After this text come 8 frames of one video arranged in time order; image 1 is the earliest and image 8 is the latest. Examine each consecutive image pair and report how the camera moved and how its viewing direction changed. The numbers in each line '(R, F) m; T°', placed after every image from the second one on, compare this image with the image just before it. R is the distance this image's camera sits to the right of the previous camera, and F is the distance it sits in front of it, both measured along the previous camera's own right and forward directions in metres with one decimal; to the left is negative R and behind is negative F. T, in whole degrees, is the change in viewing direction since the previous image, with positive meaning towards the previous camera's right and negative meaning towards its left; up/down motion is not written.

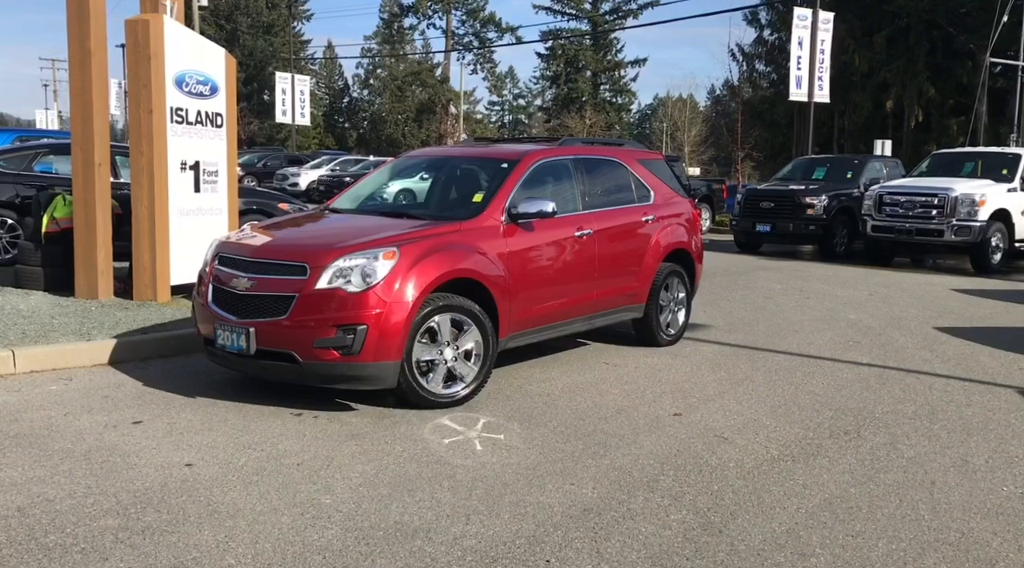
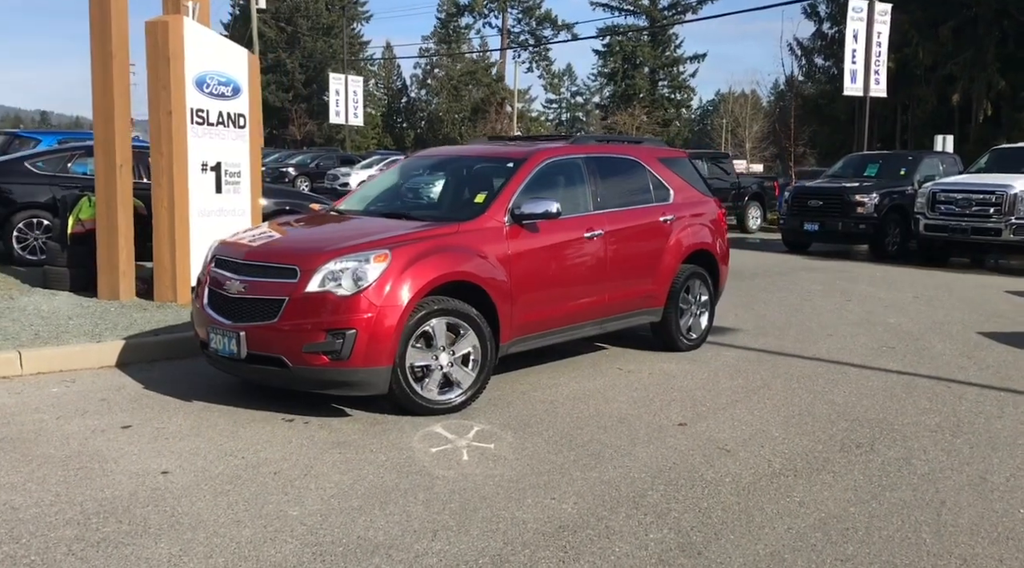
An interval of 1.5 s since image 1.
(+0.3, +0.2) m; -3°
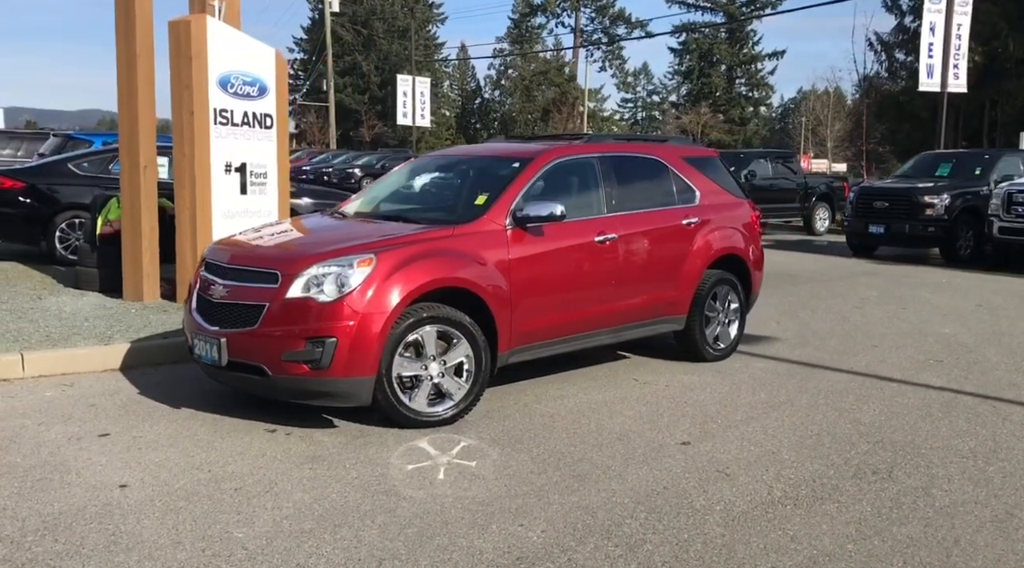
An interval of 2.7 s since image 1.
(+0.4, +0.3) m; -4°
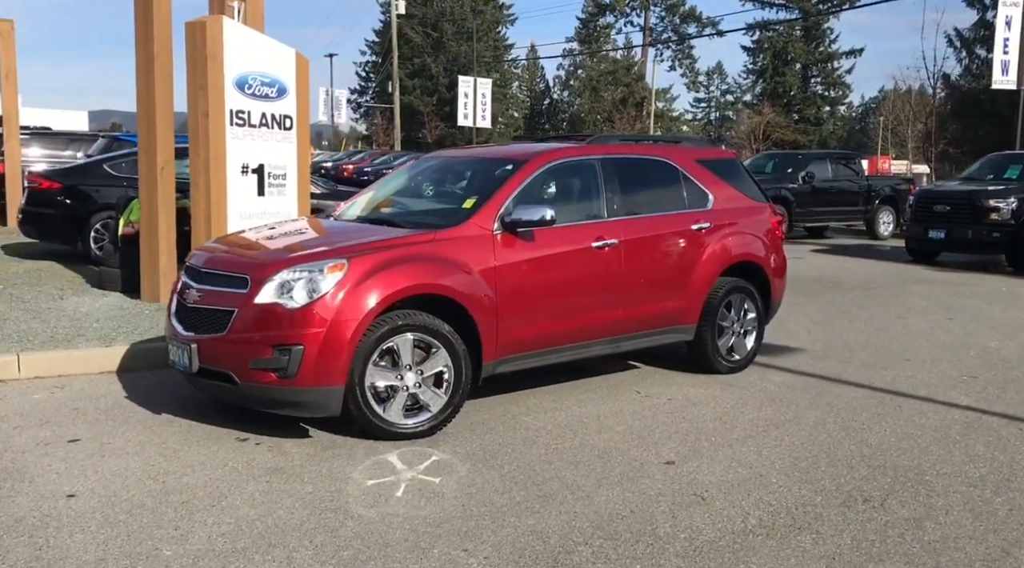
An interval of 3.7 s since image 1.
(+0.4, +0.2) m; -4°
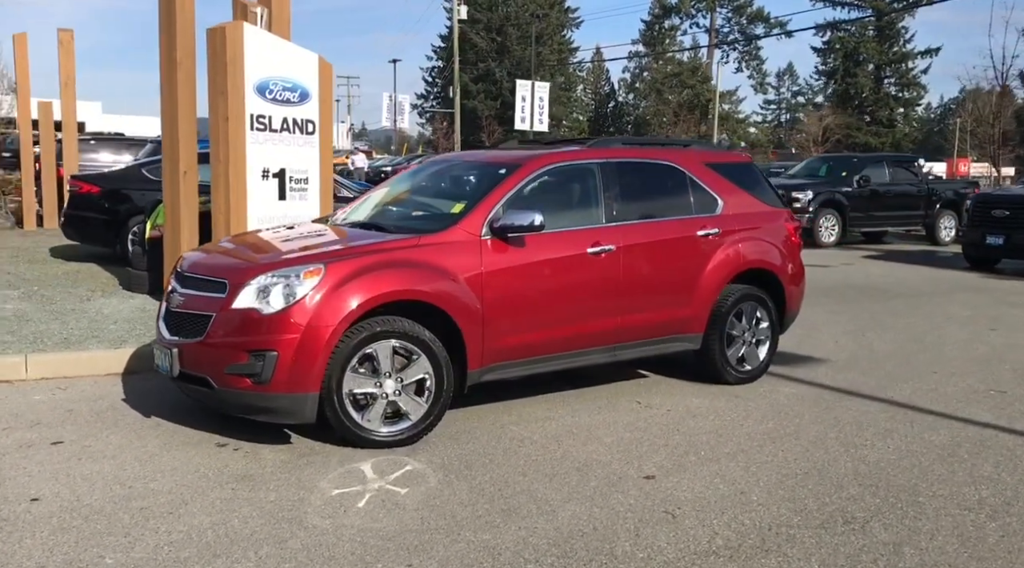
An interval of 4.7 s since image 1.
(+0.4, +0.1) m; -4°
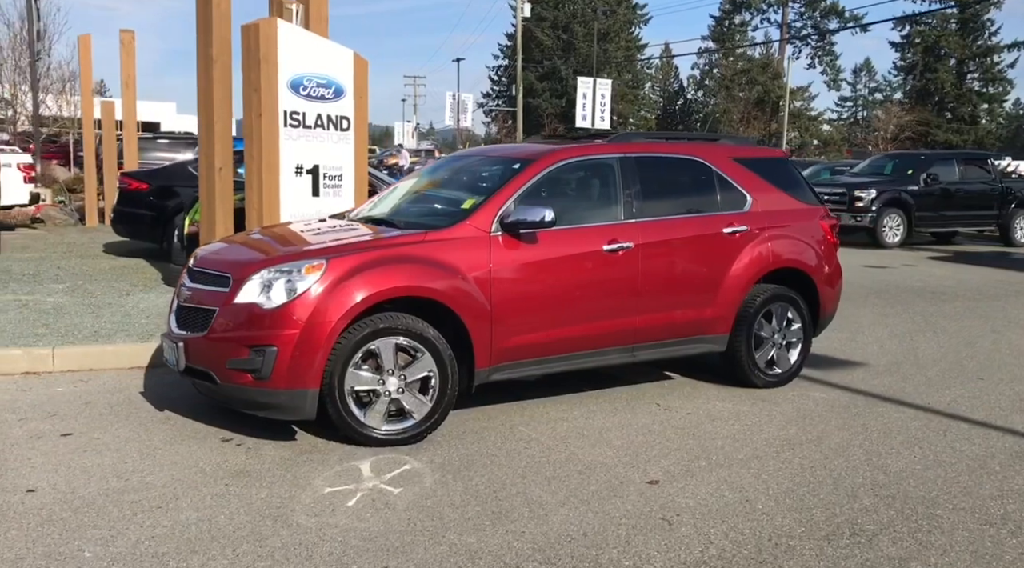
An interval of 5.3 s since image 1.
(+0.3, +0.1) m; -4°
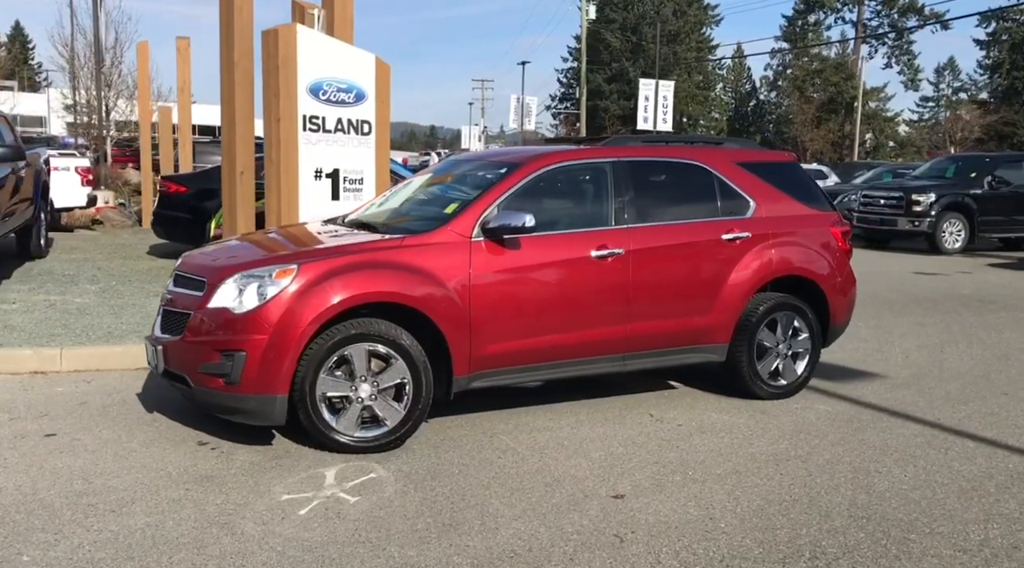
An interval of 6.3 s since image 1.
(+0.5, +0.1) m; -4°
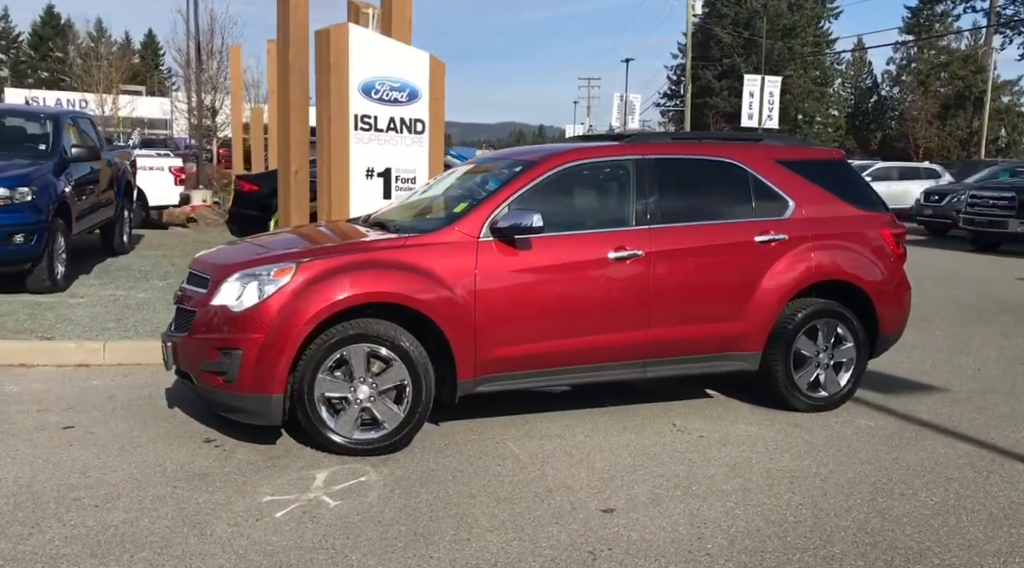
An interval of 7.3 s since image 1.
(+0.5, +0.2) m; -6°
